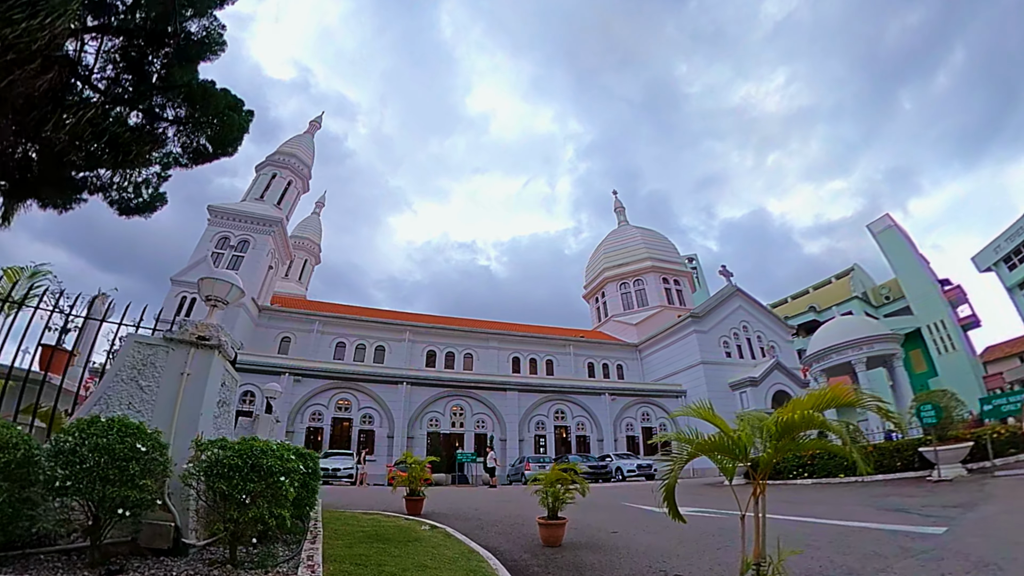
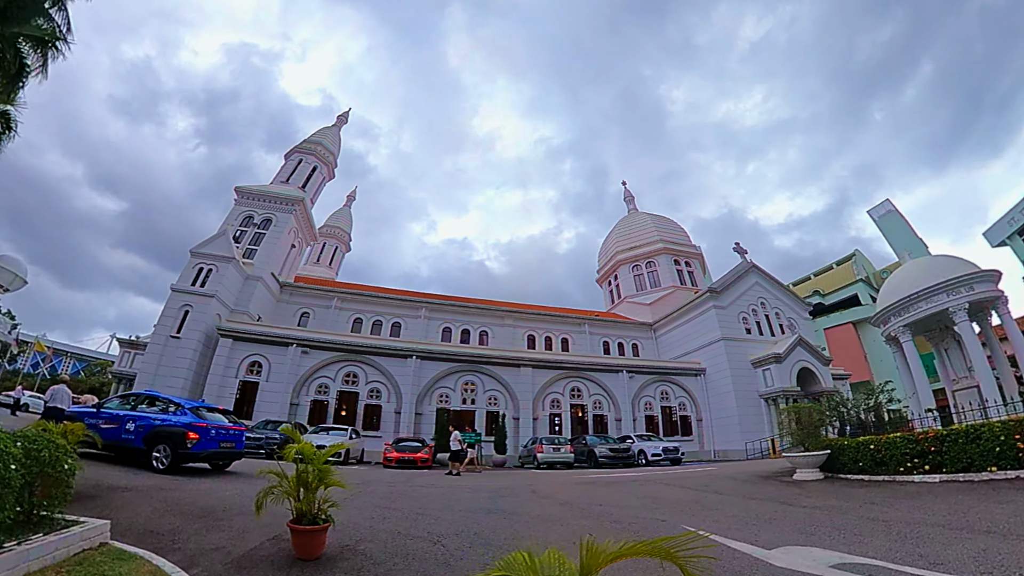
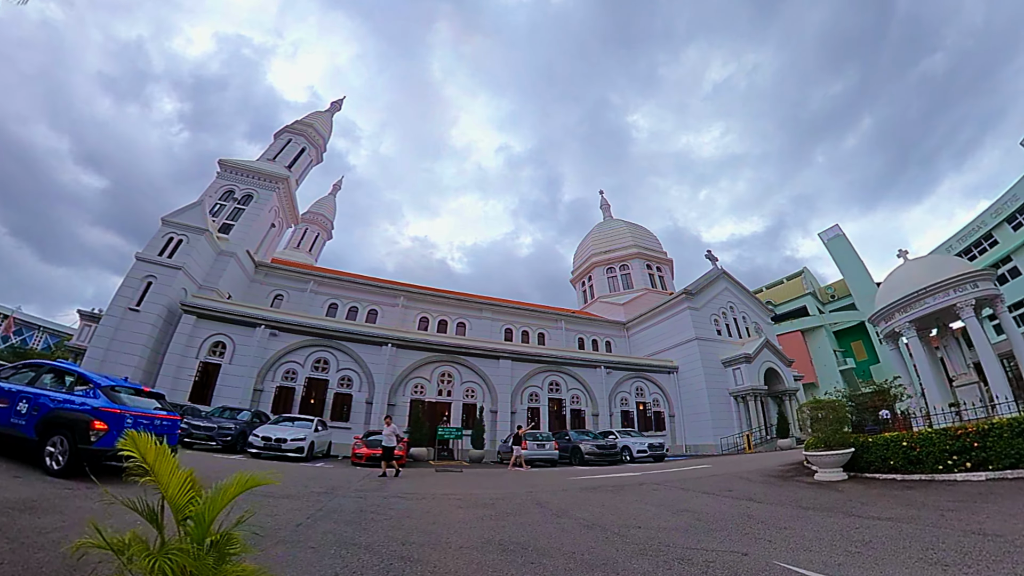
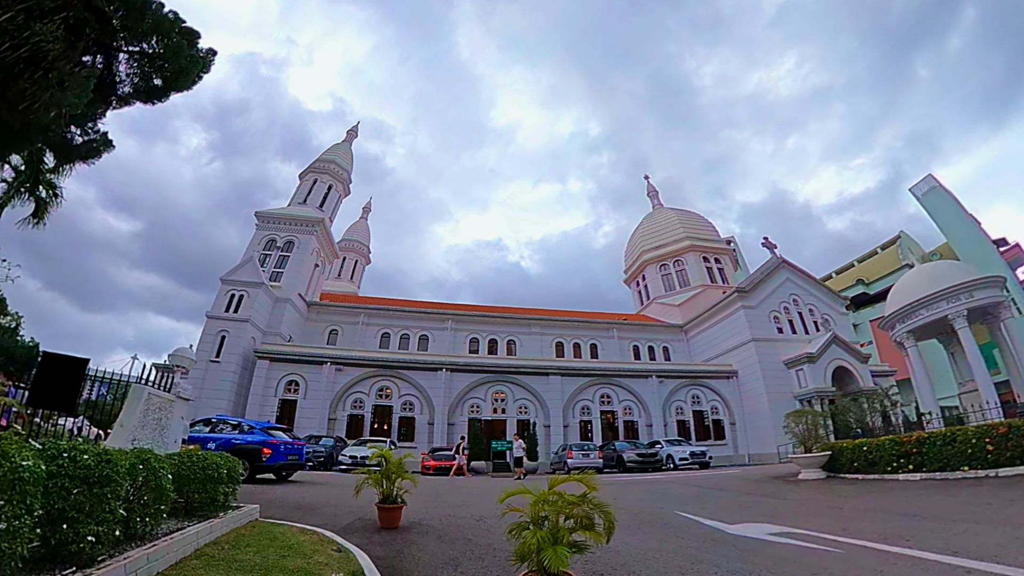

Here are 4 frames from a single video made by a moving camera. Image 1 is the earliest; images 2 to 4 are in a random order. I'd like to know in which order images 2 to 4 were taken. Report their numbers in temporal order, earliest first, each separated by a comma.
4, 2, 3
